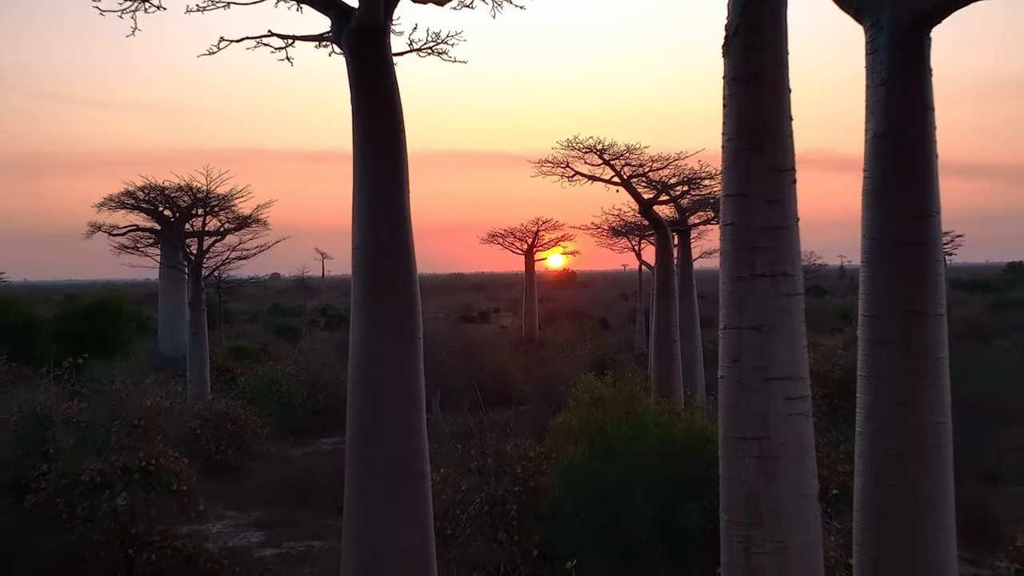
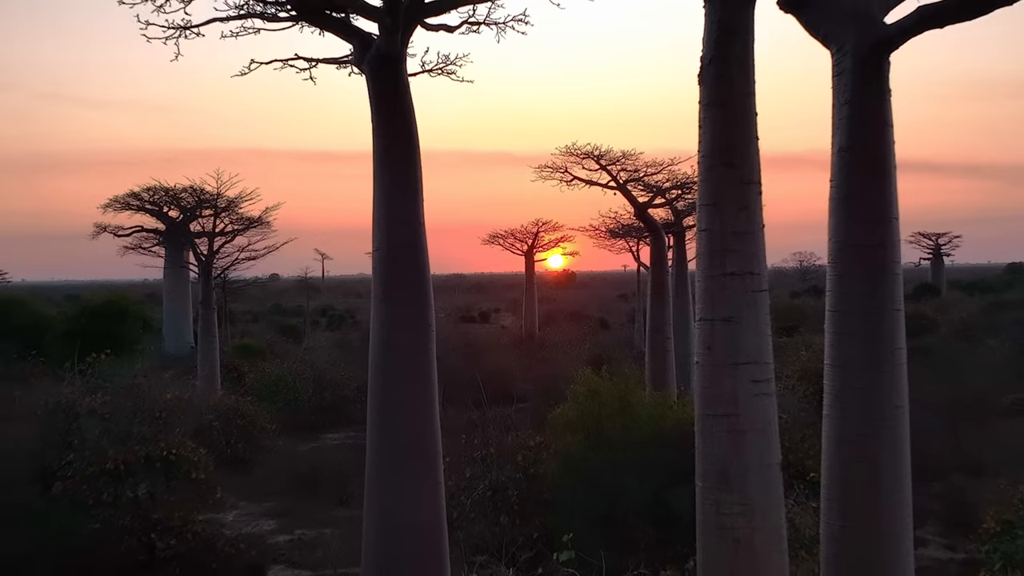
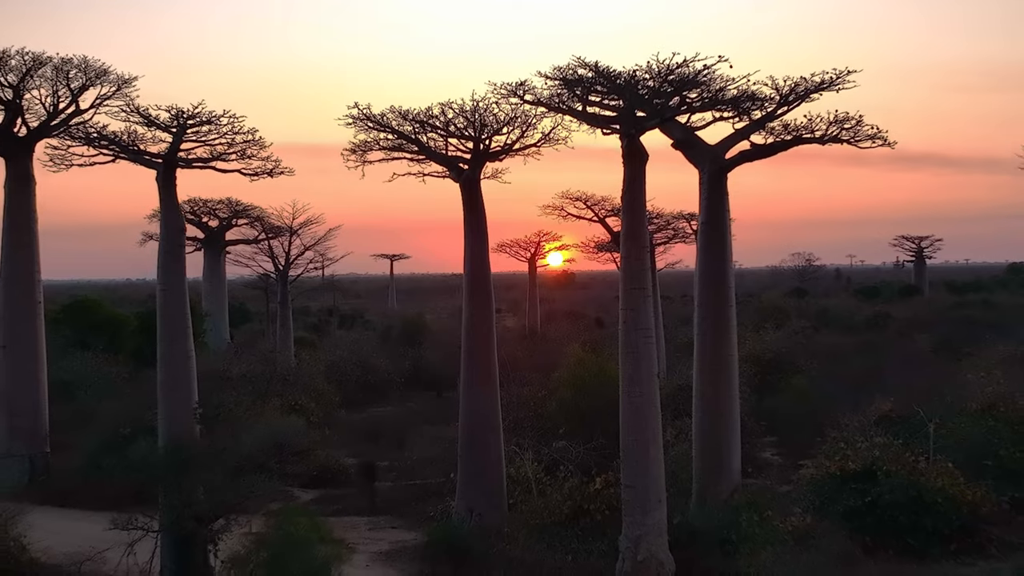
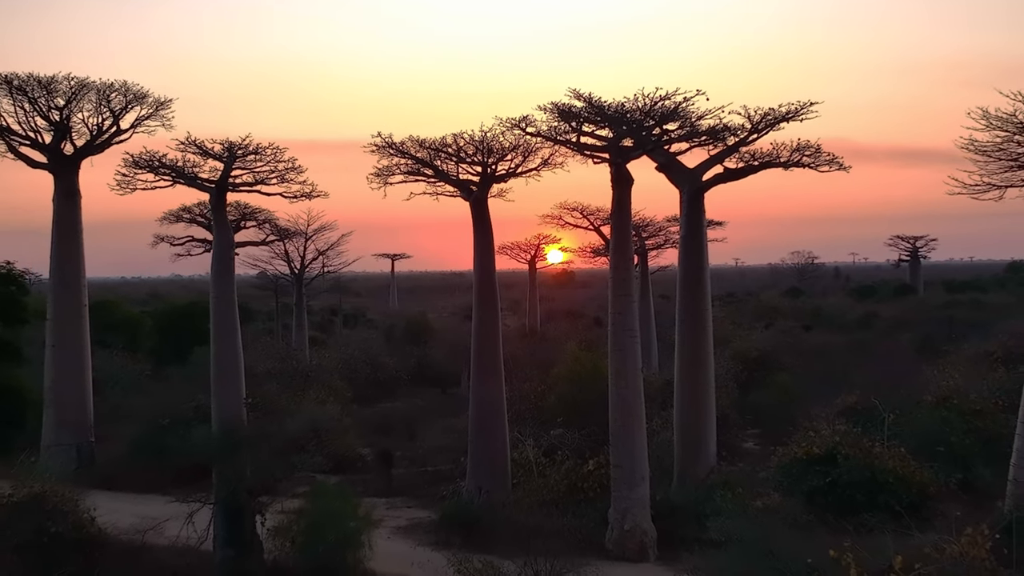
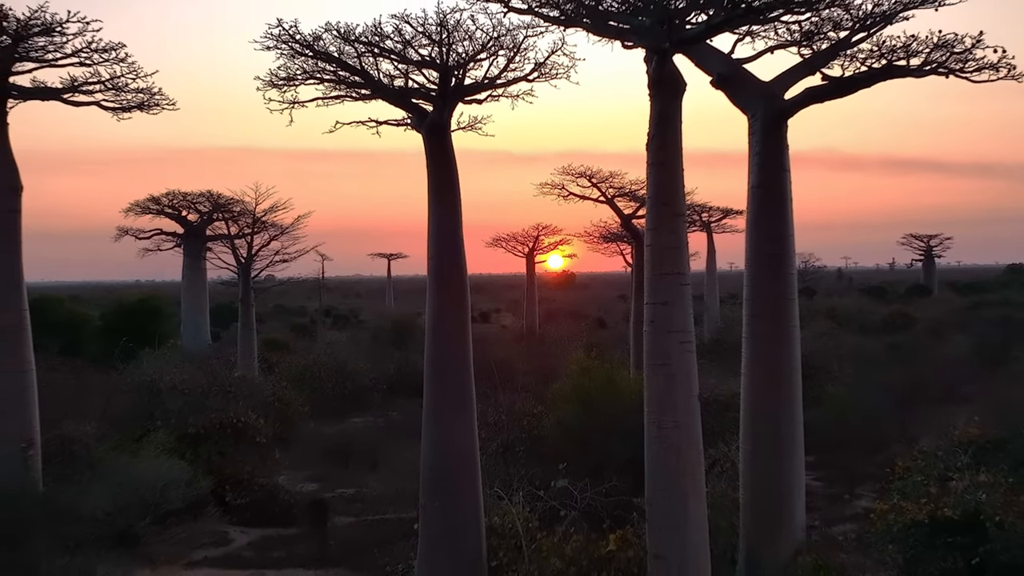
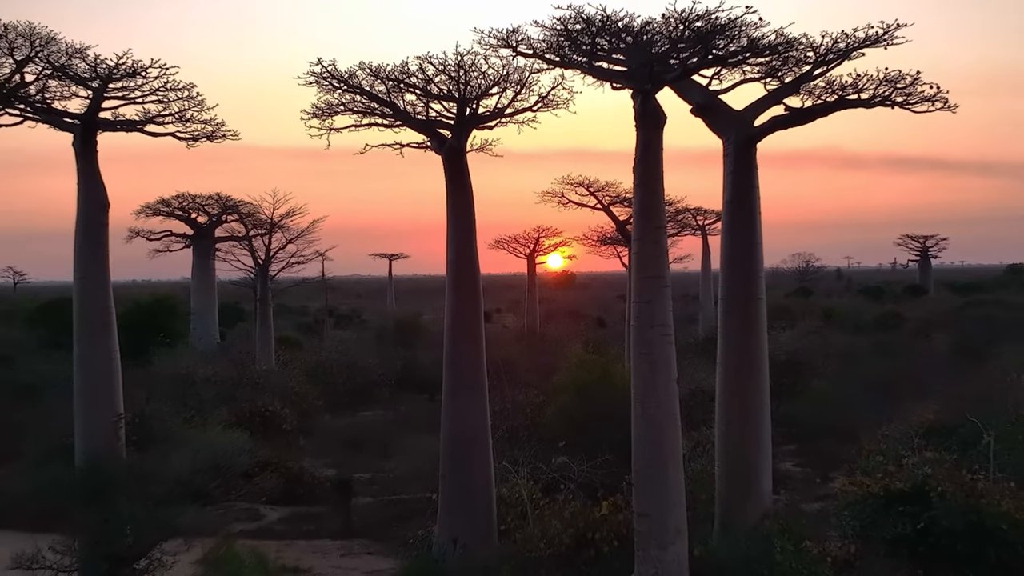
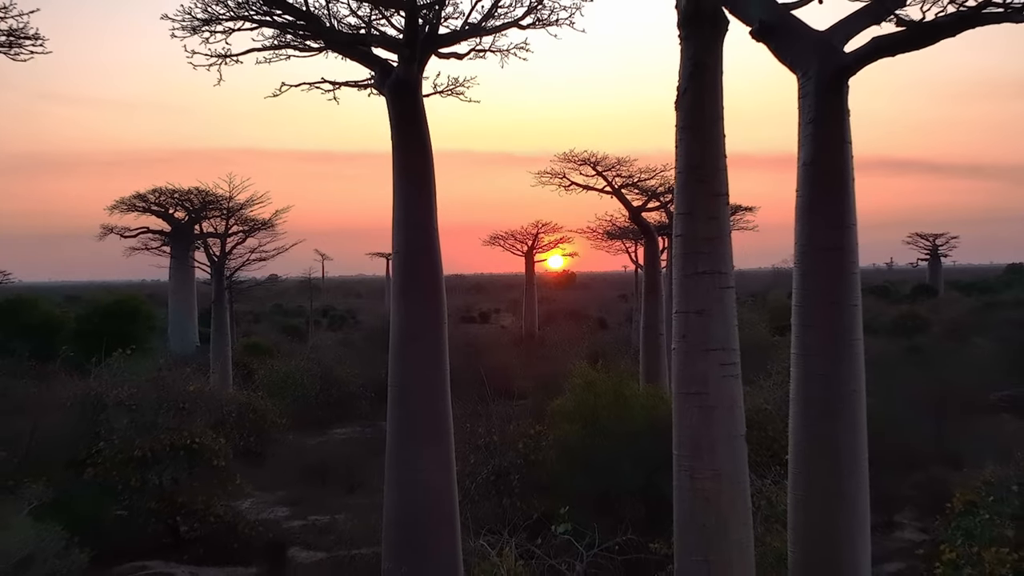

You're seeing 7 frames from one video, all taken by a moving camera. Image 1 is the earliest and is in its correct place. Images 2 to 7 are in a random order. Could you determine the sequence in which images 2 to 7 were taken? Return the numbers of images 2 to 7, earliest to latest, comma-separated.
2, 7, 5, 6, 3, 4
